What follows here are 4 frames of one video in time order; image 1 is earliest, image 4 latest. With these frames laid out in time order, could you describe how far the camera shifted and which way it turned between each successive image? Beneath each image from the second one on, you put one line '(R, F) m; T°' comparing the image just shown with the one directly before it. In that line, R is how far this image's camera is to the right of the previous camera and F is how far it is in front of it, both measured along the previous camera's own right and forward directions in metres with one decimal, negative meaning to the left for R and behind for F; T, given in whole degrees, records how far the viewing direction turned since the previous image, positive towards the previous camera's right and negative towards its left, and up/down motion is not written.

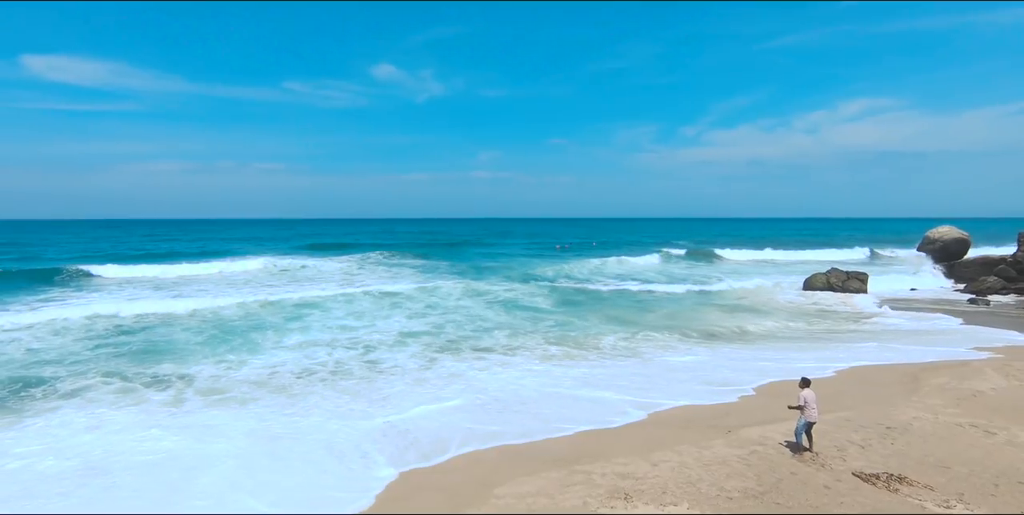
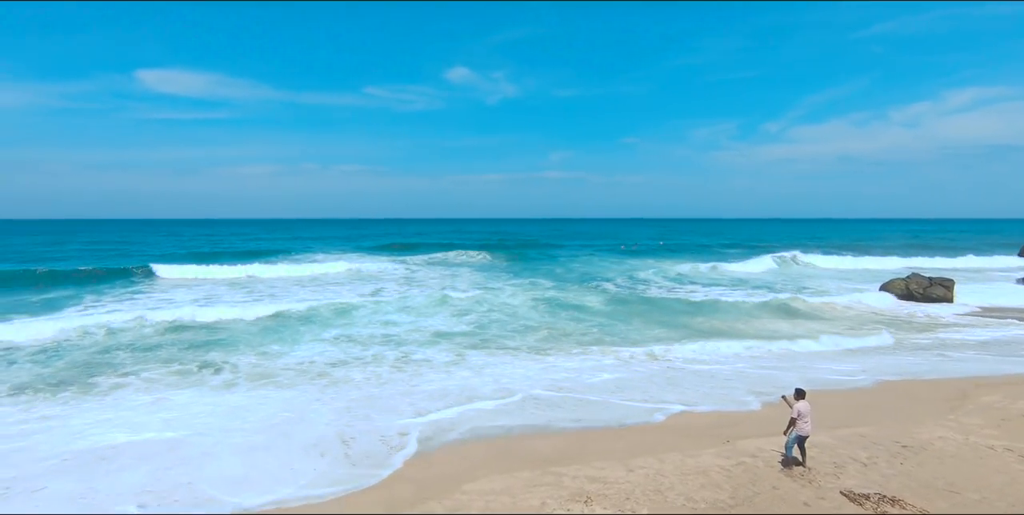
(+0.8, 0.0) m; -7°
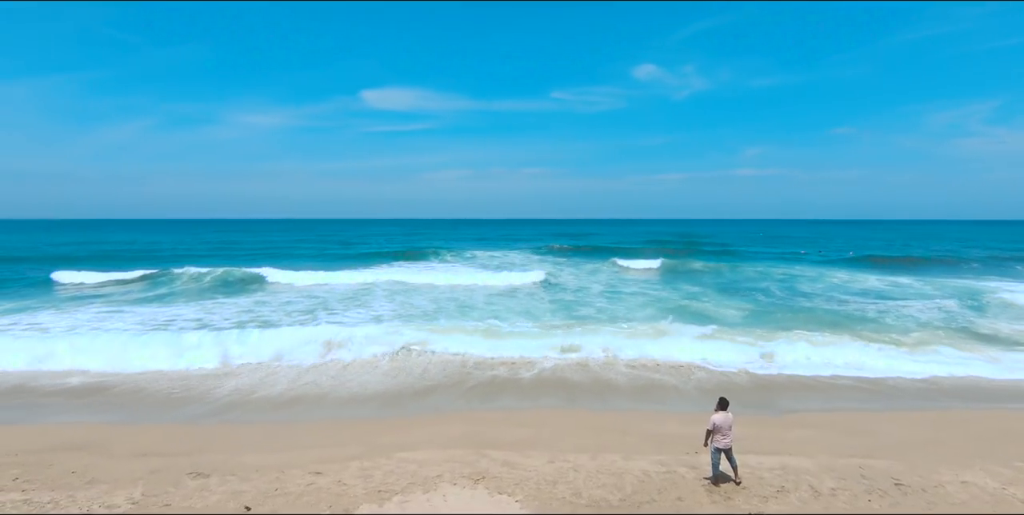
(+2.1, 0.0) m; -18°
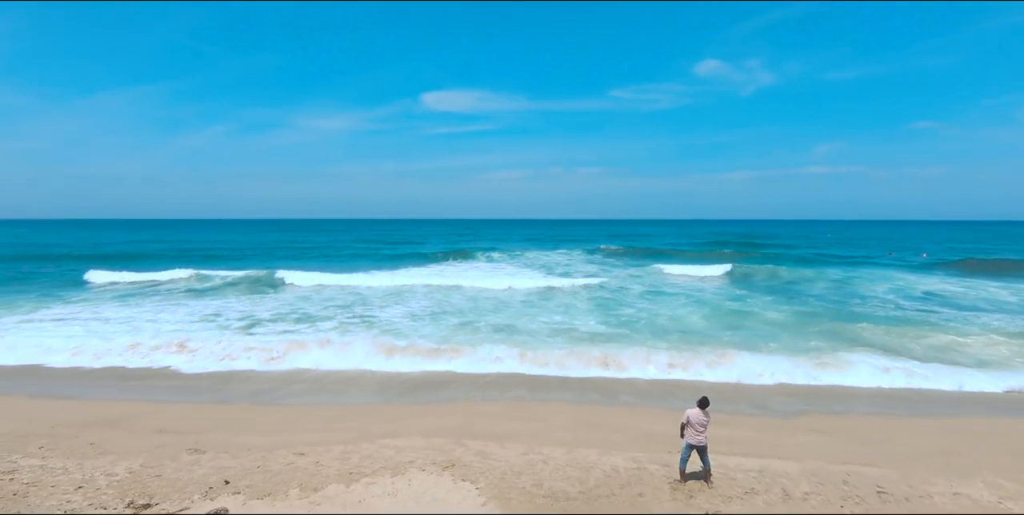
(+0.7, -0.1) m; -6°
